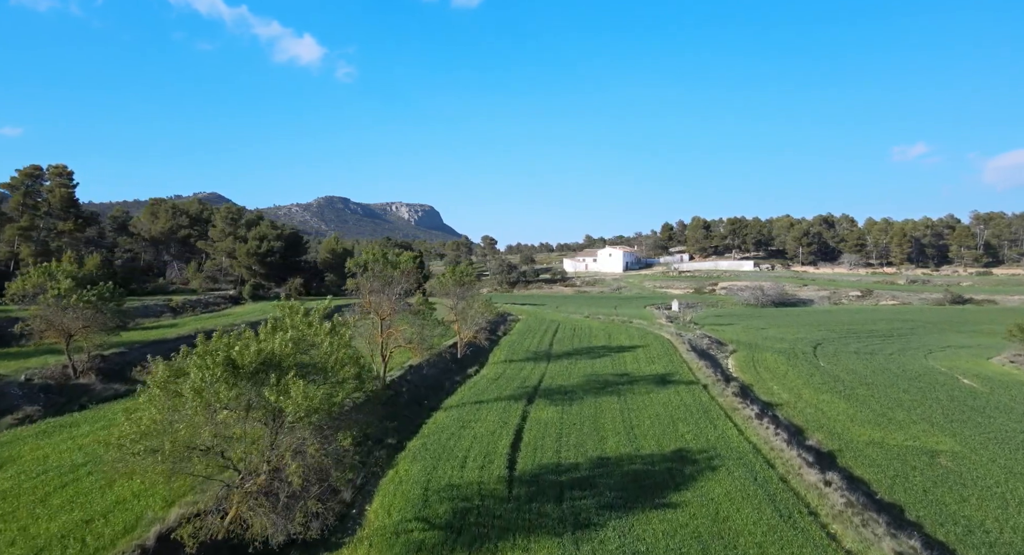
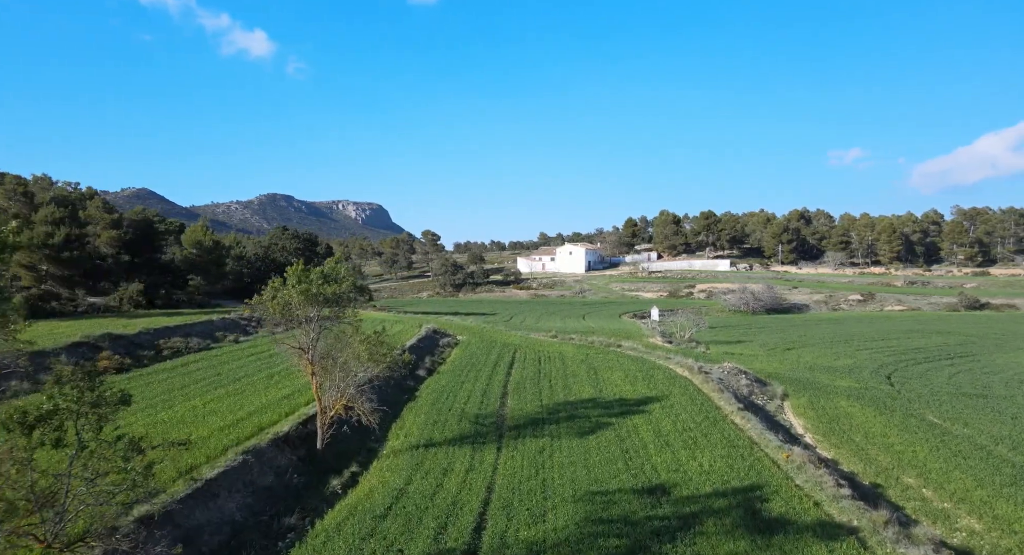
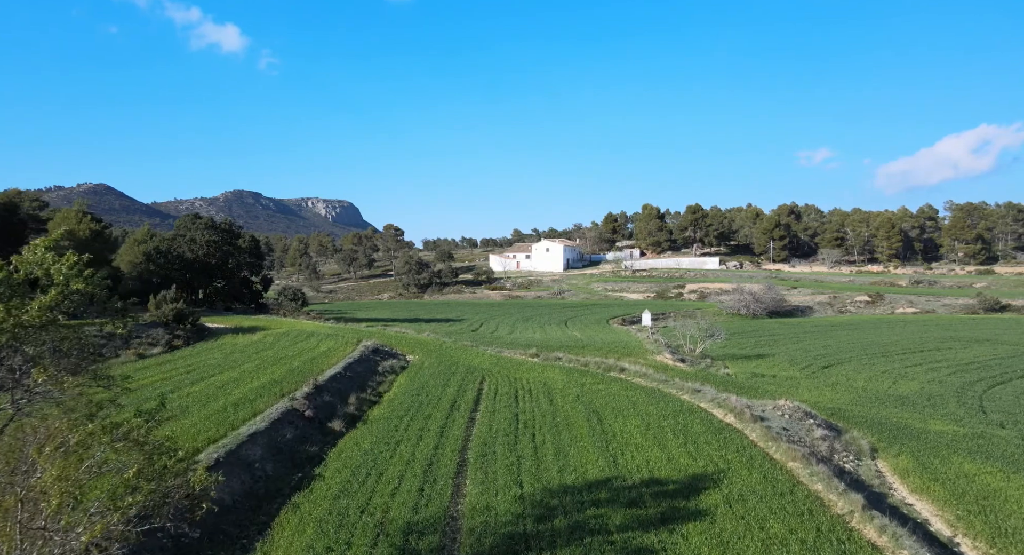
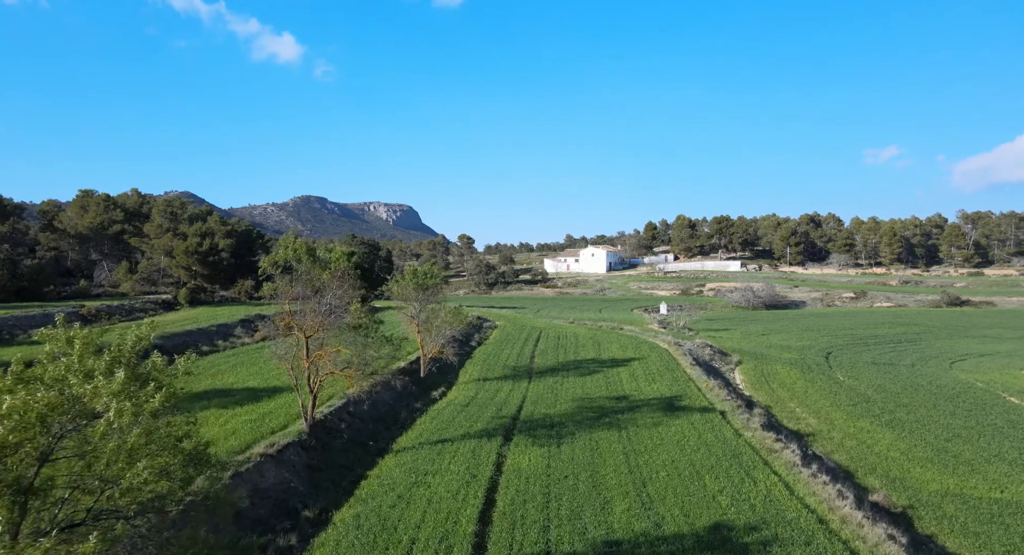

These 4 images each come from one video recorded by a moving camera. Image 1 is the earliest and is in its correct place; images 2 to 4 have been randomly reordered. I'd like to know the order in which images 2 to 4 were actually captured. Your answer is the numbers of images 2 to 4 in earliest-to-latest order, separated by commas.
4, 2, 3
